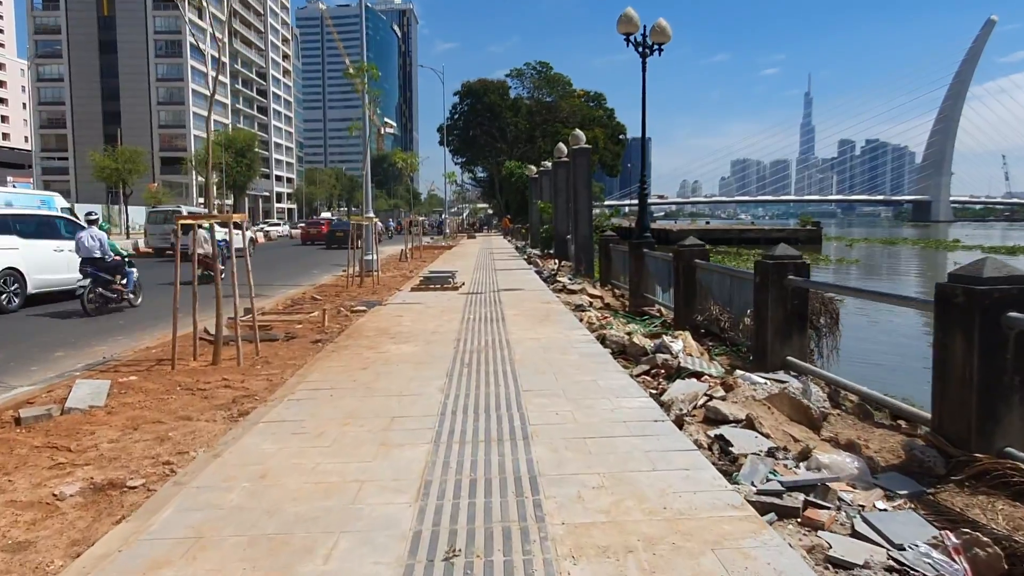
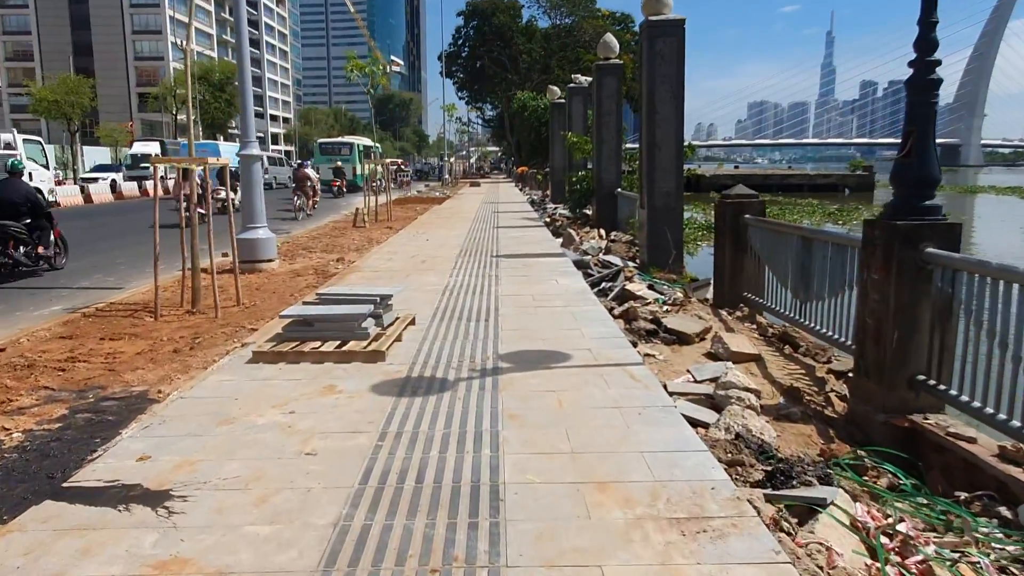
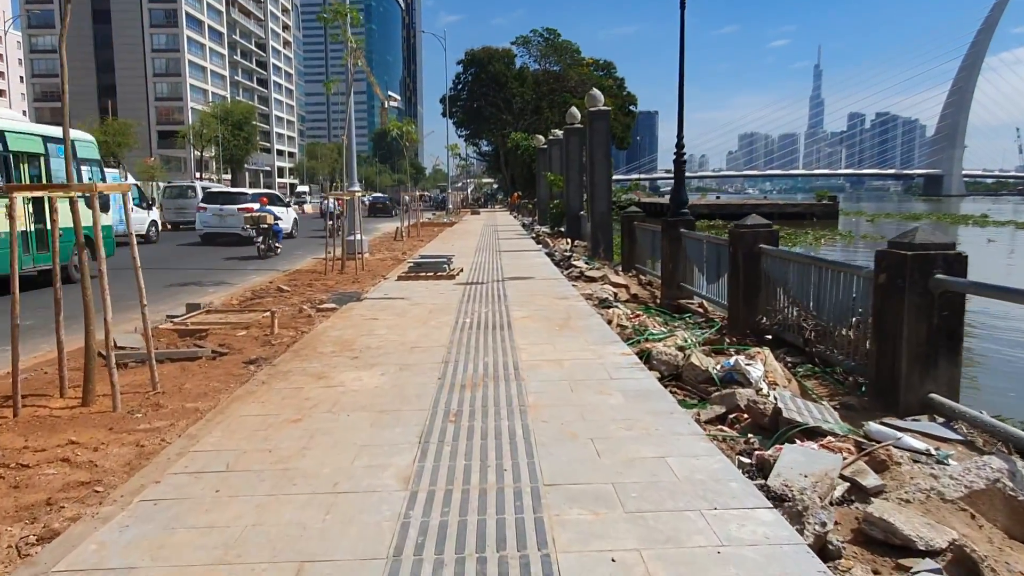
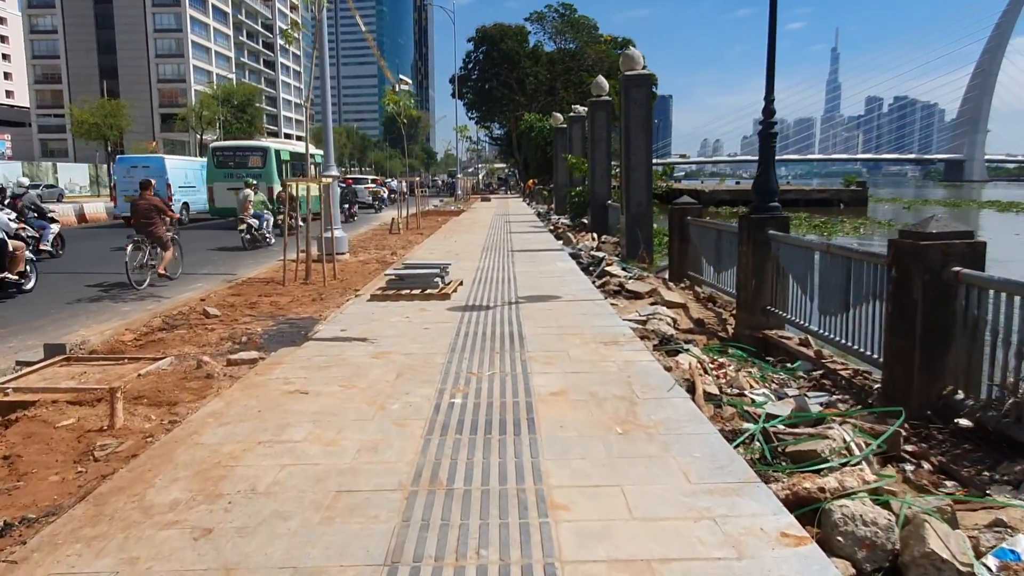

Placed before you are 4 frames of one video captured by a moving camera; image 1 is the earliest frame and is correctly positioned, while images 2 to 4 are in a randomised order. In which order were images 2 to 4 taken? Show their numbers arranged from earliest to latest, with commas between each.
3, 4, 2
